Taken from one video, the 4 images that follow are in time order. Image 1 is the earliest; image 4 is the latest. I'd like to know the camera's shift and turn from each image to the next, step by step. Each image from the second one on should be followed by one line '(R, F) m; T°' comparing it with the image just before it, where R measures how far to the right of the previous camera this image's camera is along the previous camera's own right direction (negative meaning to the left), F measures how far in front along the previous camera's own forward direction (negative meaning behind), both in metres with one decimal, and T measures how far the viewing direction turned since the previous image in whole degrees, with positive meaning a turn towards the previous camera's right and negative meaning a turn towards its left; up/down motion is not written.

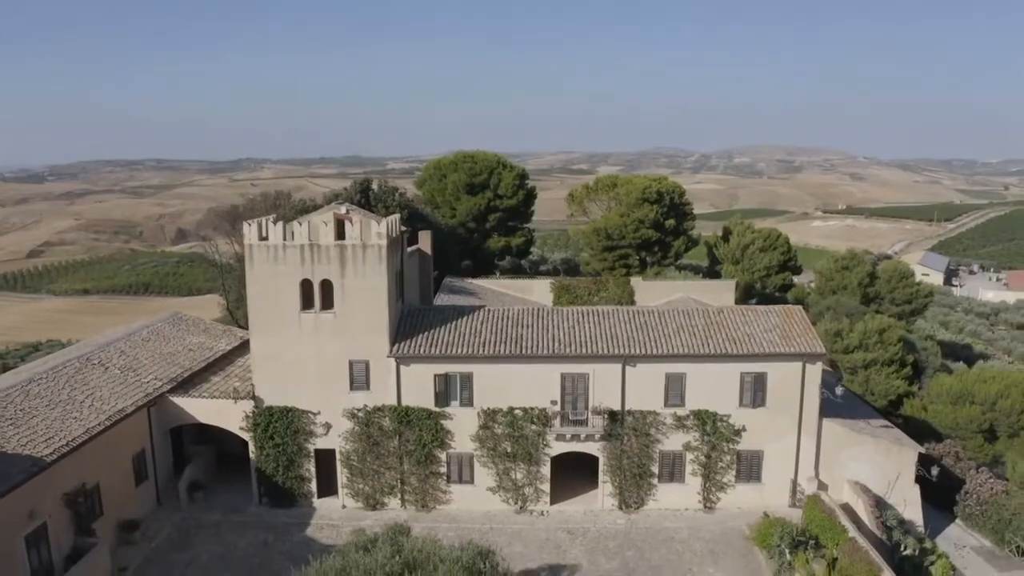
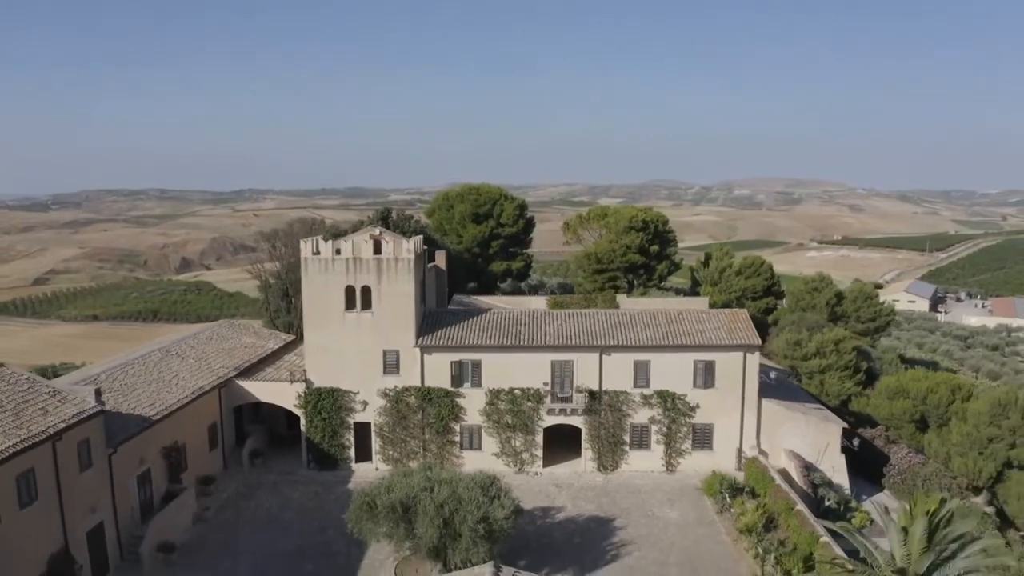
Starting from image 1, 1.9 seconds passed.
(0.0, -5.2) m; 0°
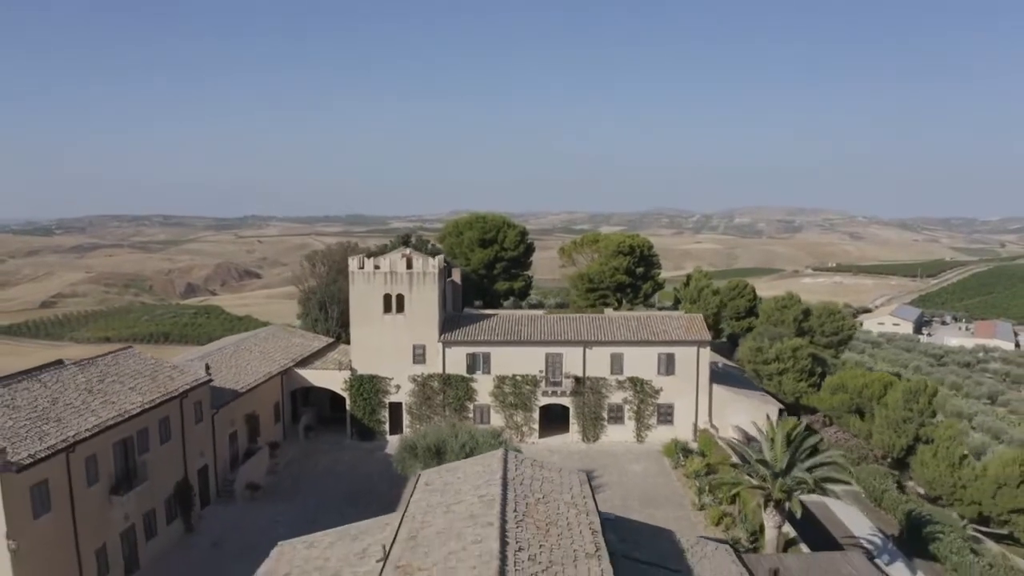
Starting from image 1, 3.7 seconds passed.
(-0.1, -6.8) m; 0°
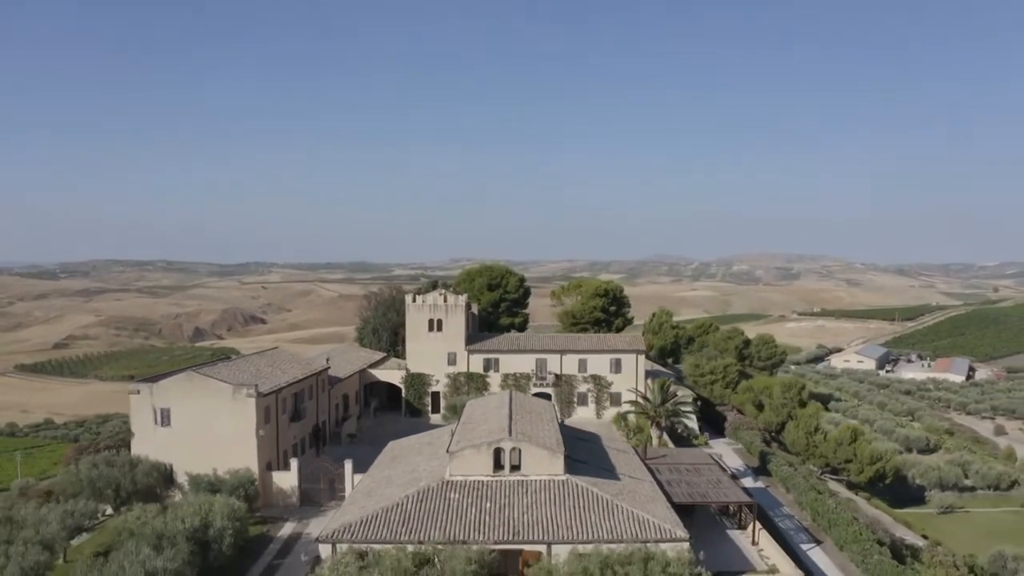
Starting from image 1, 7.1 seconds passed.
(-0.1, -16.6) m; 0°
